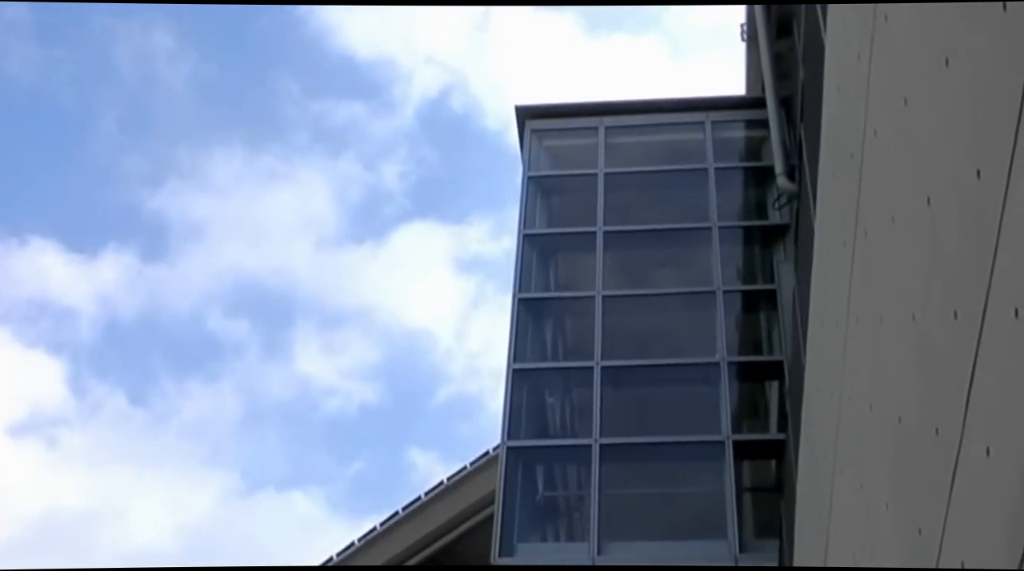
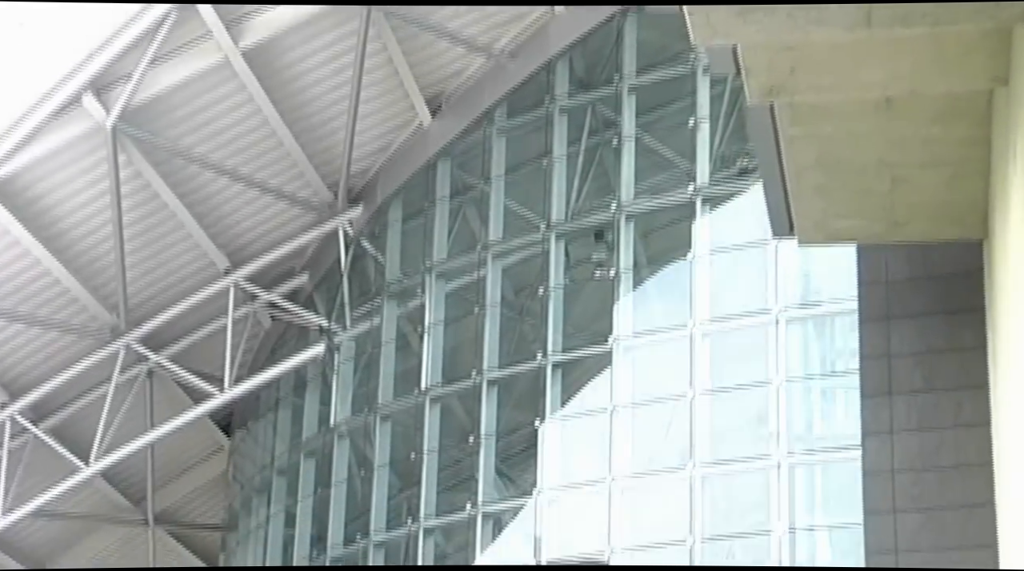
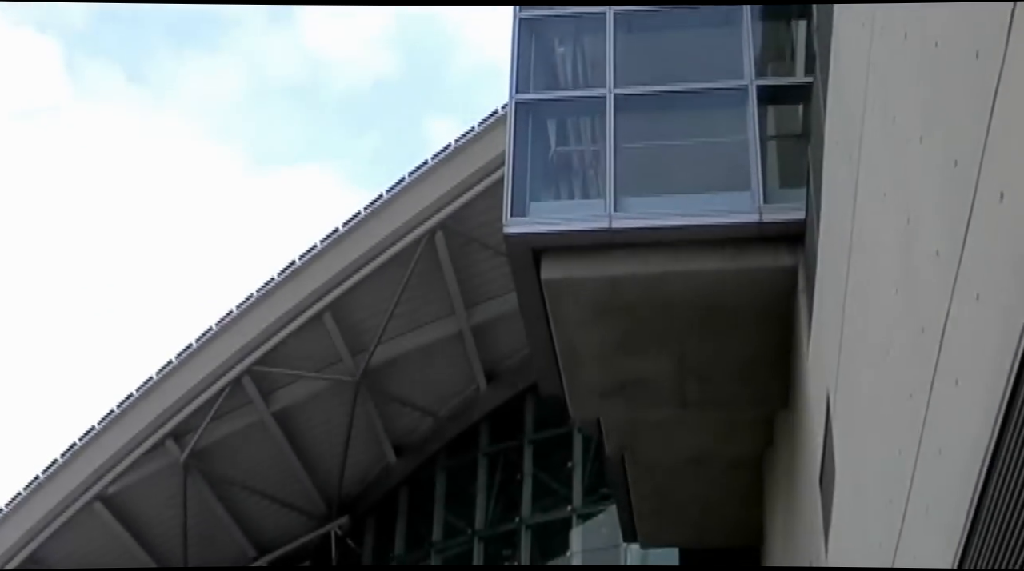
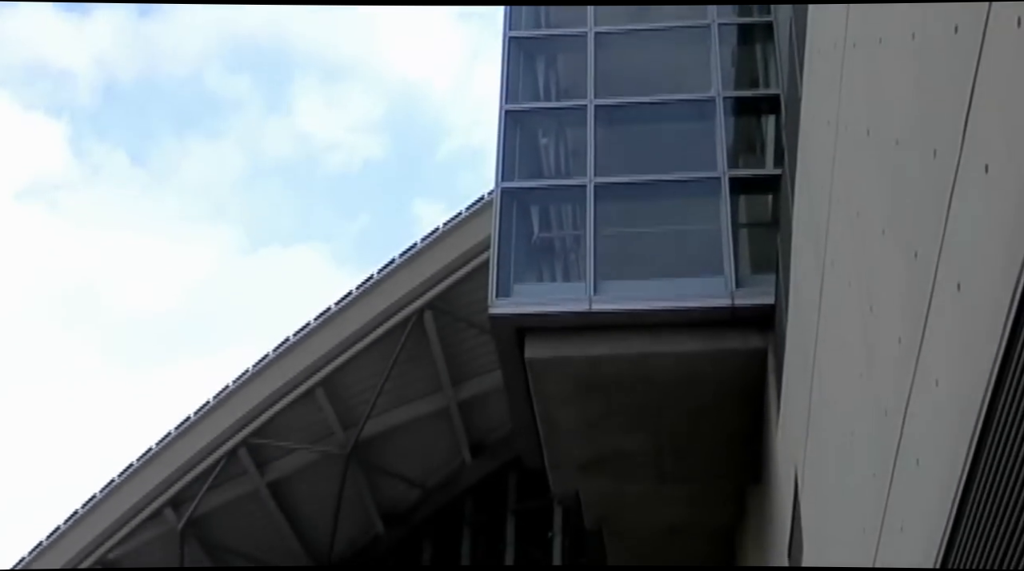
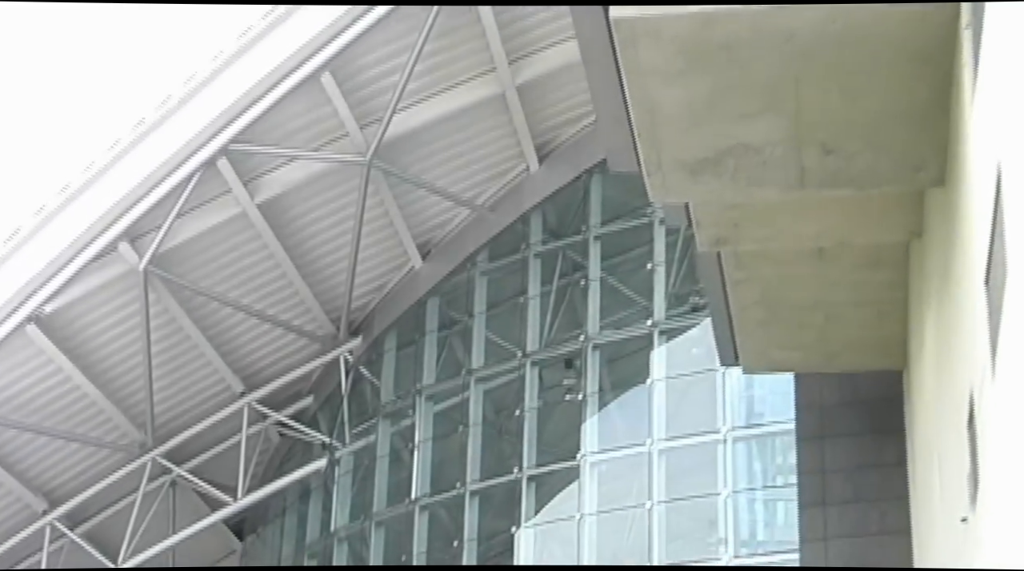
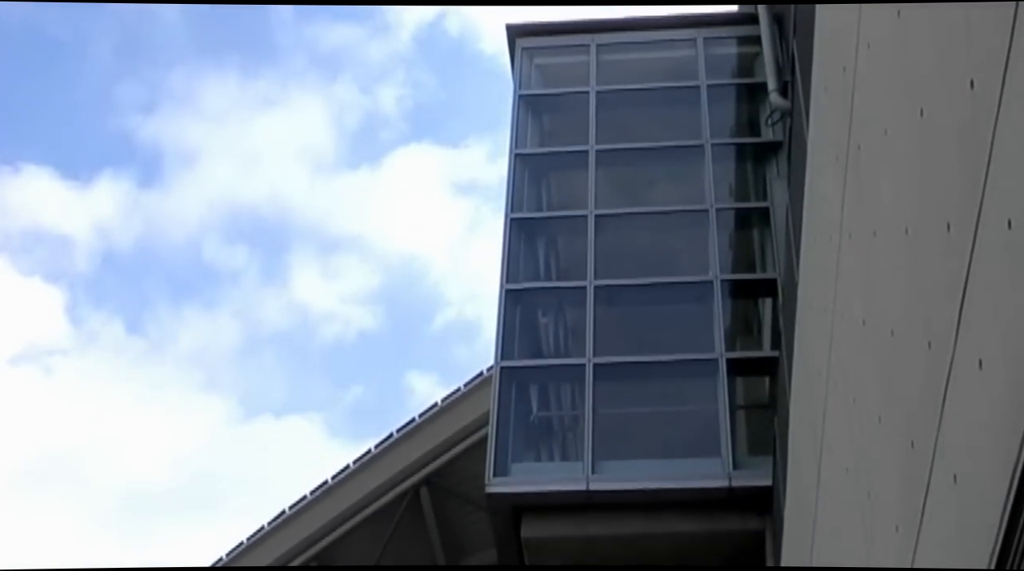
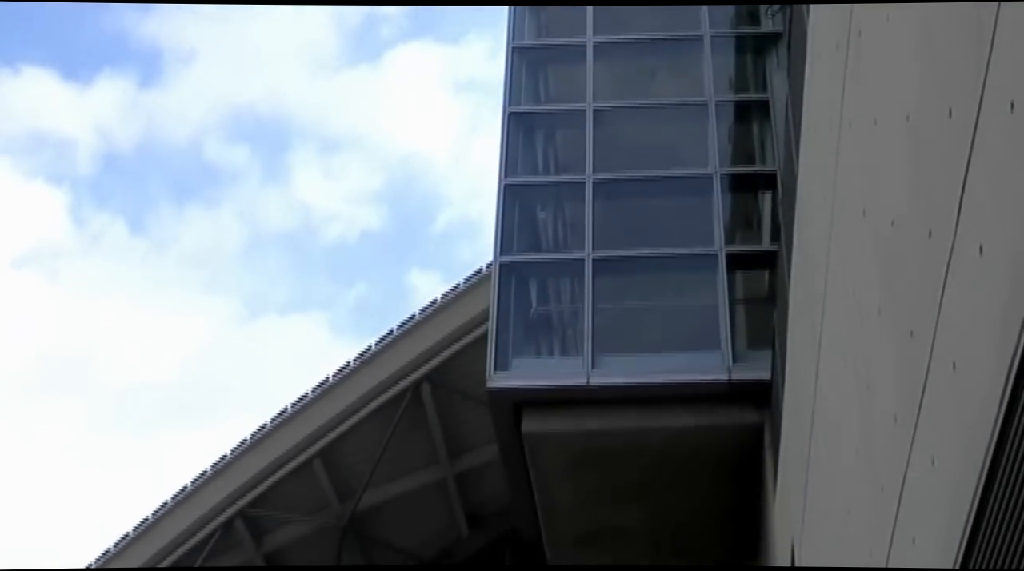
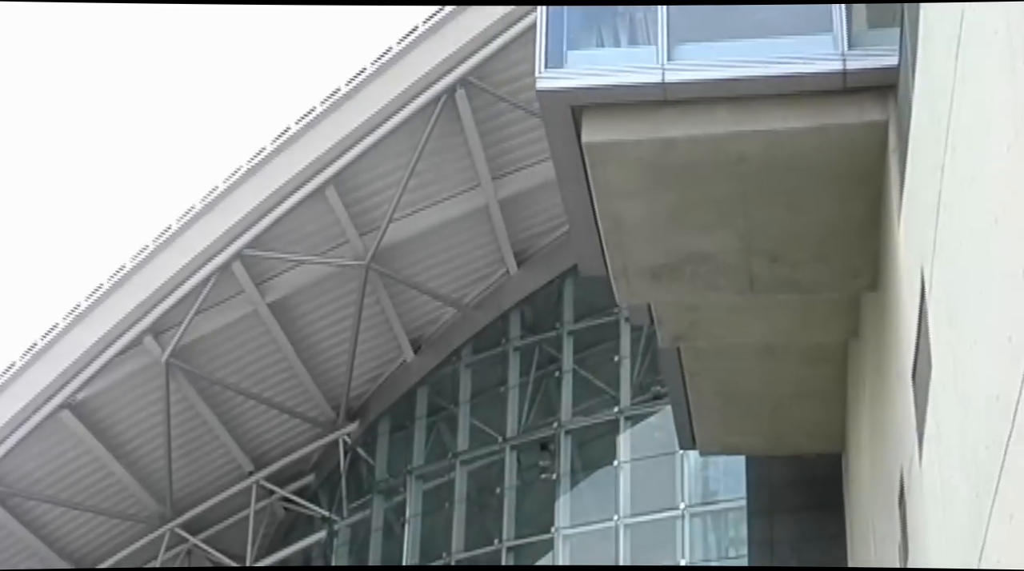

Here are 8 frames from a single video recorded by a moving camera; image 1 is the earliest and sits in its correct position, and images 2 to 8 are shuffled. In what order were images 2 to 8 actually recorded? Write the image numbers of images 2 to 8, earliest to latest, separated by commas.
6, 7, 4, 3, 8, 5, 2
